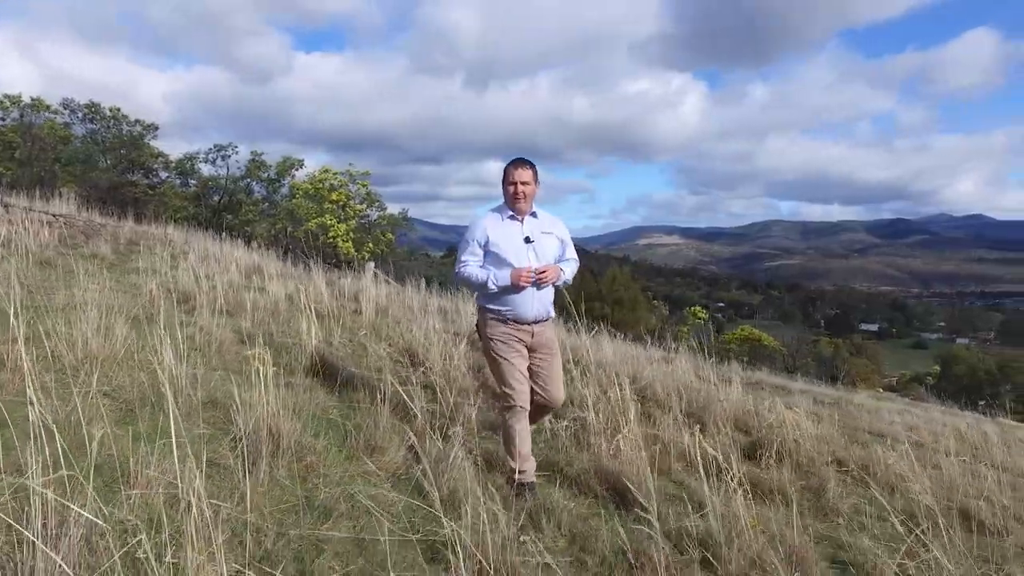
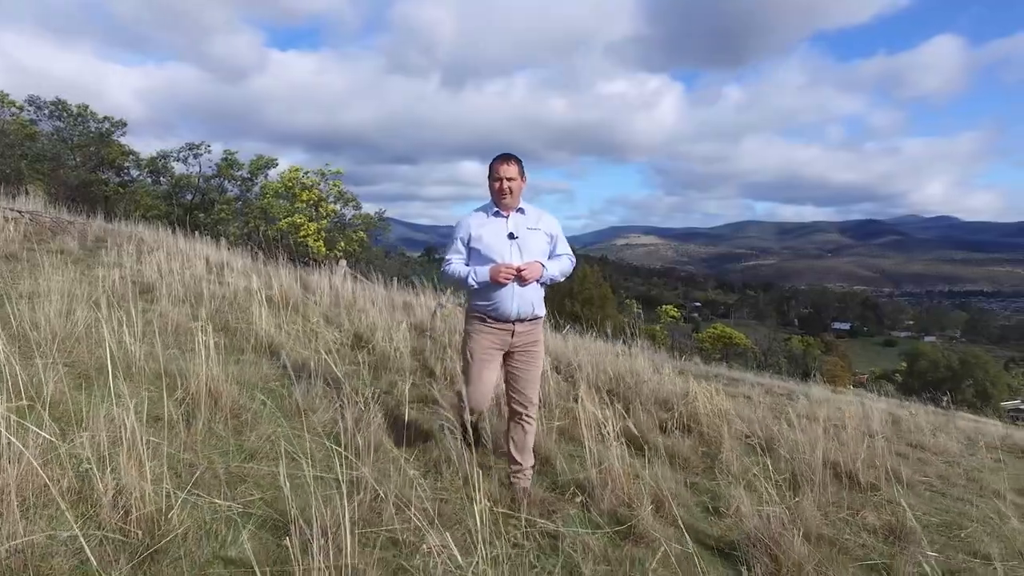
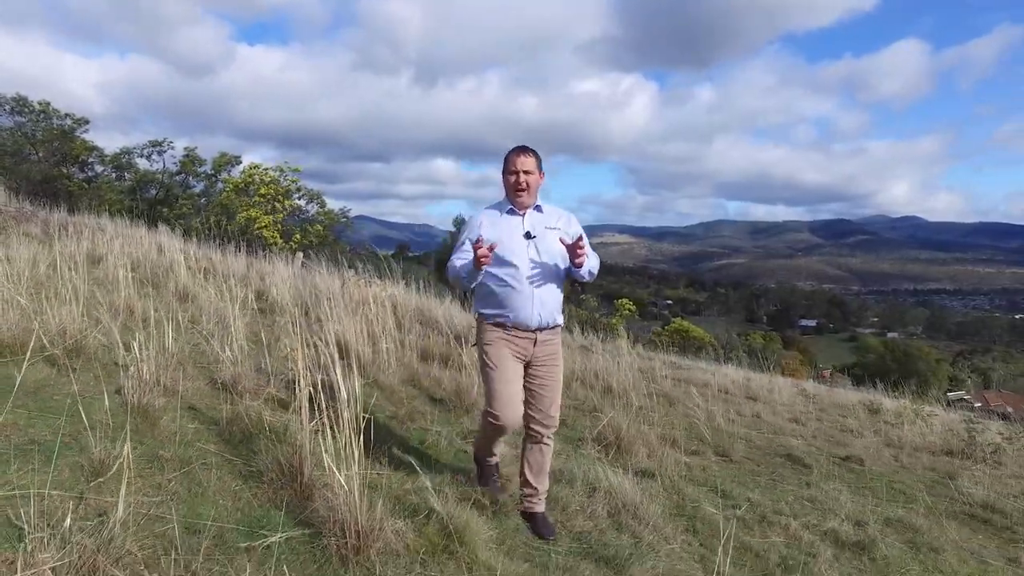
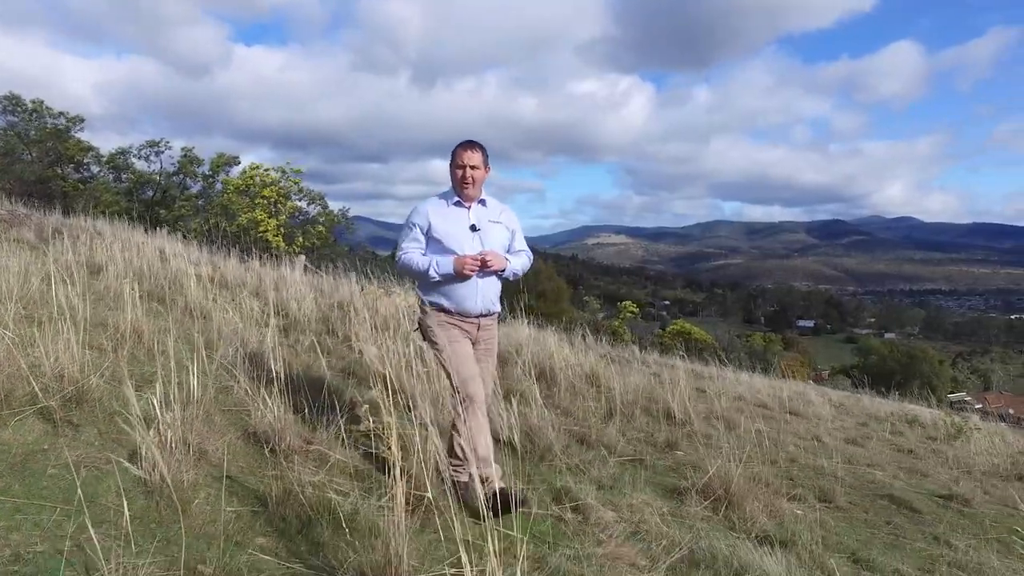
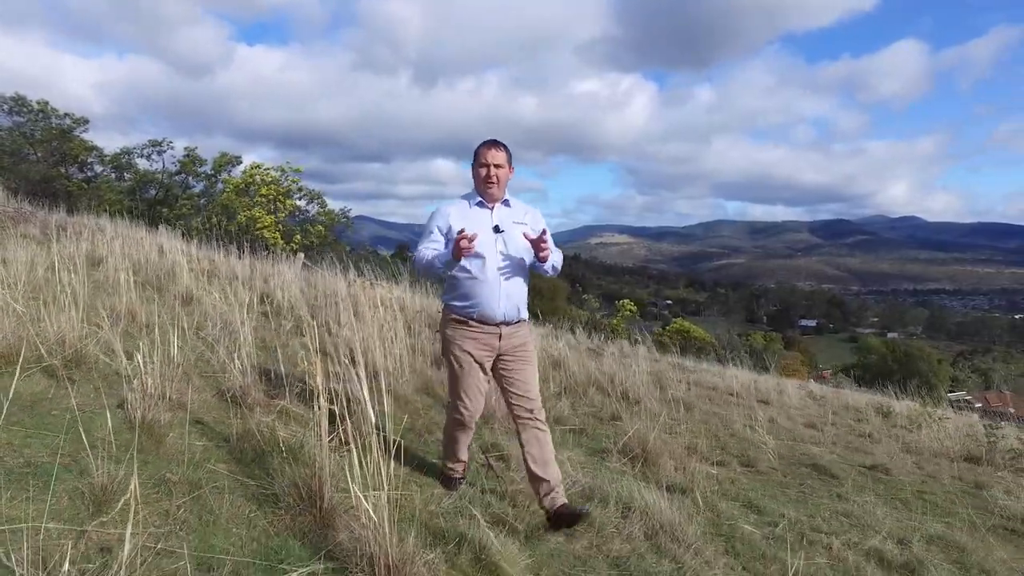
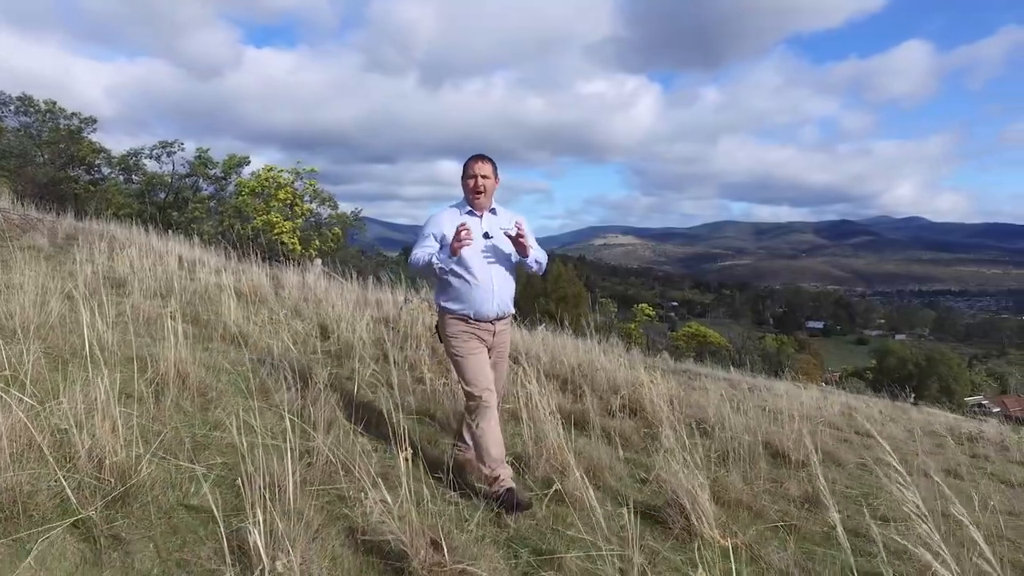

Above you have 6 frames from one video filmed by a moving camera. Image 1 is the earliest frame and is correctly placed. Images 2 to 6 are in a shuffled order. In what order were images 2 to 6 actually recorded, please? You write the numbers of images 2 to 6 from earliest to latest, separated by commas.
2, 6, 4, 5, 3
